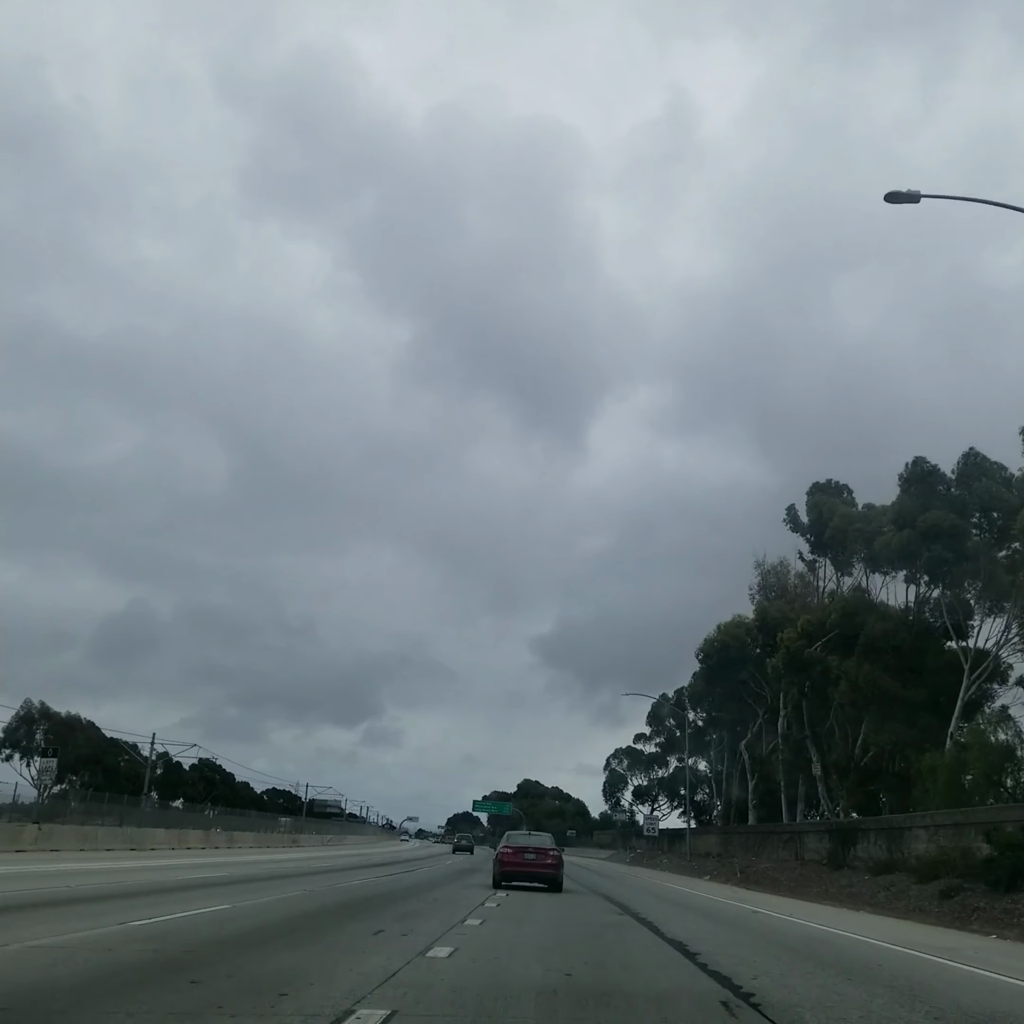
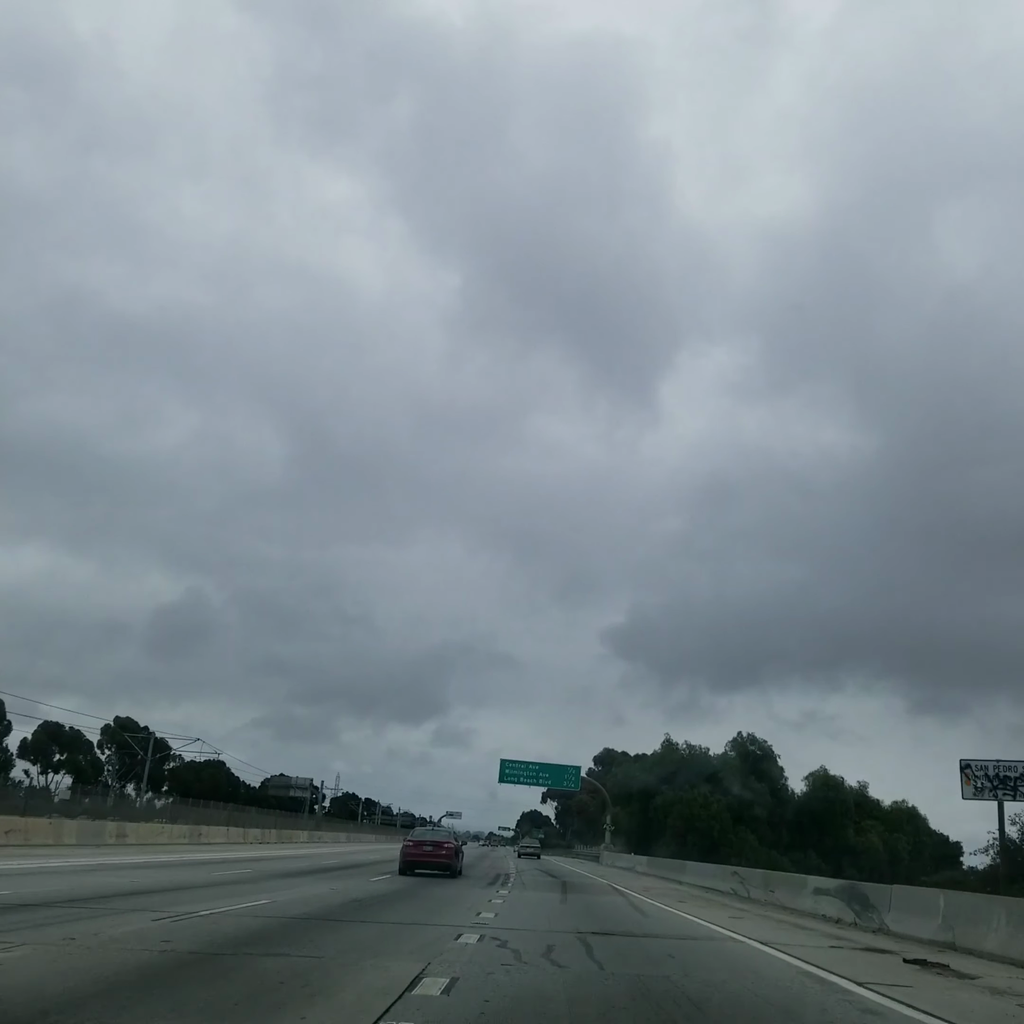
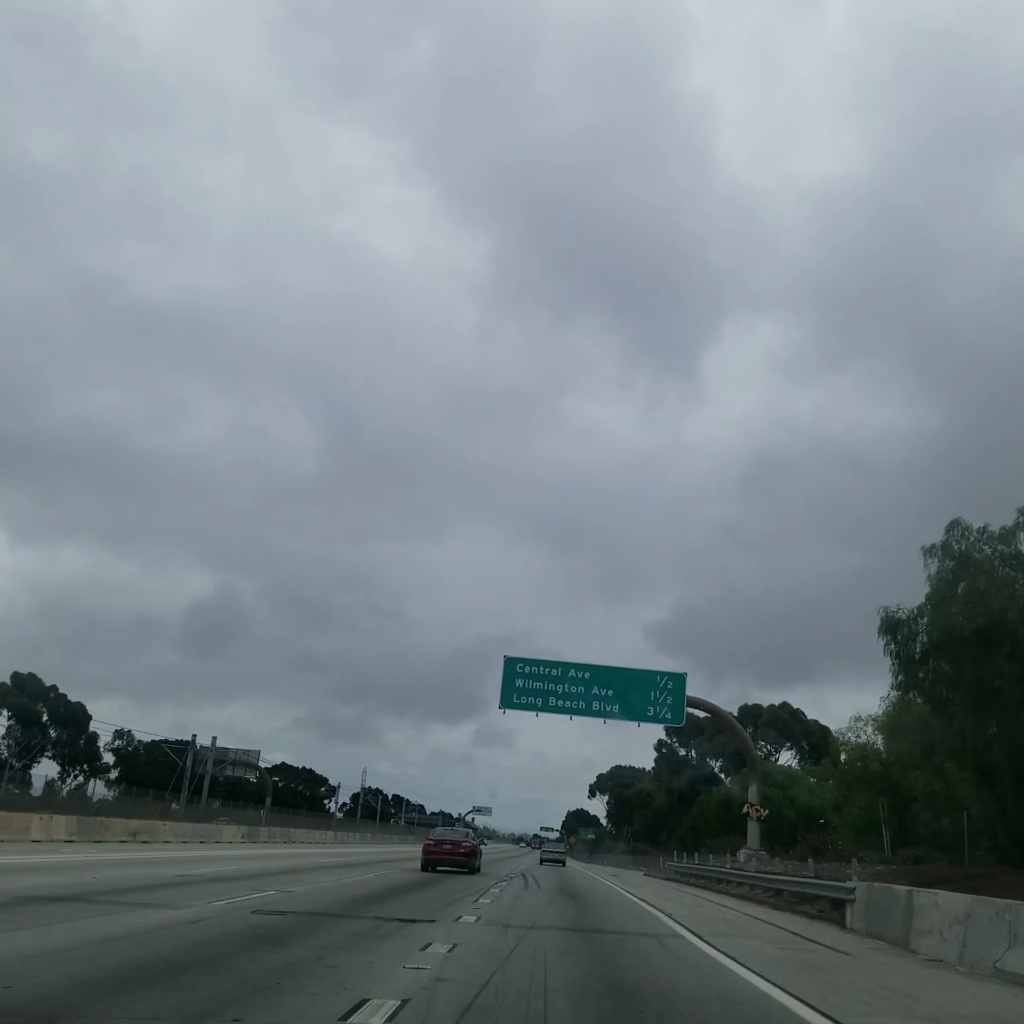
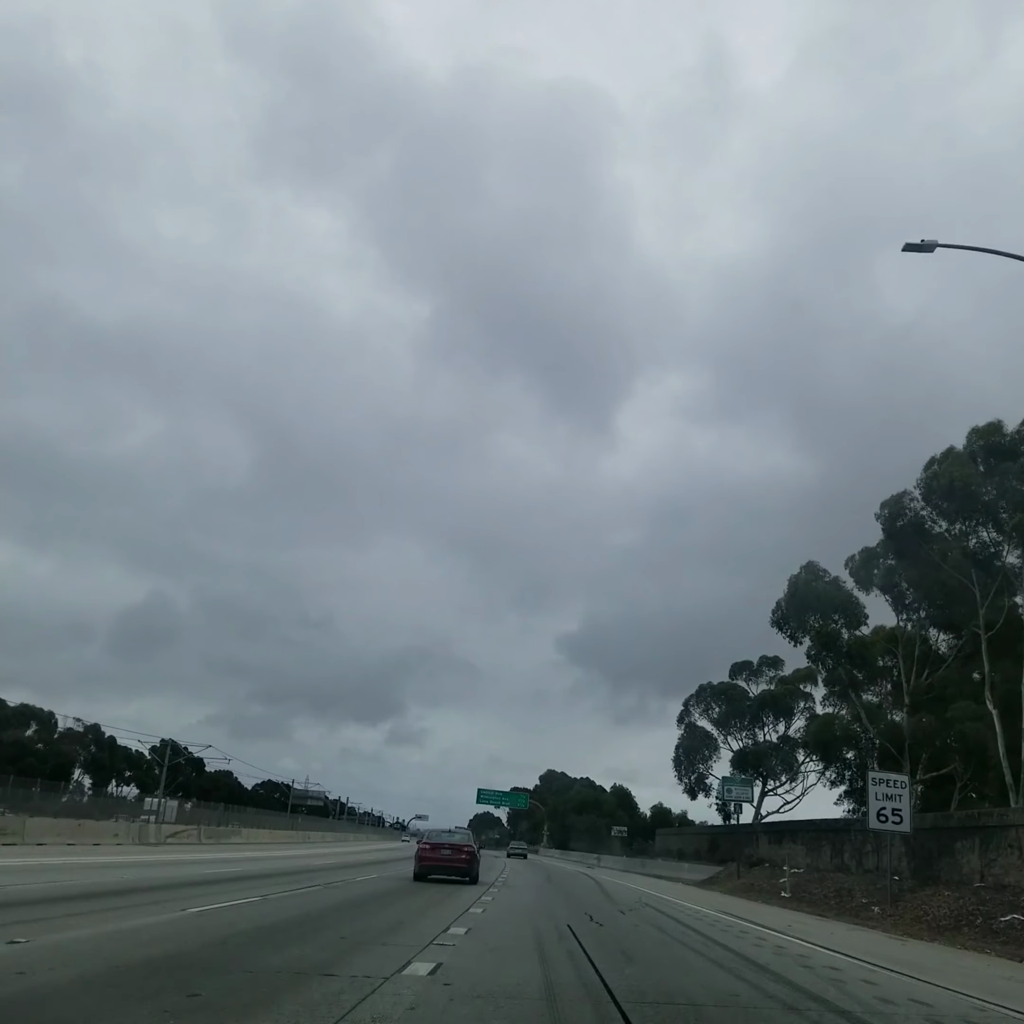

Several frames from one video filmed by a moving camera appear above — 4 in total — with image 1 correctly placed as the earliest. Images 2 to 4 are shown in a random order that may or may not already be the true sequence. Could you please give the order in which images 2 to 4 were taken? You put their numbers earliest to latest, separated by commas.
4, 2, 3
